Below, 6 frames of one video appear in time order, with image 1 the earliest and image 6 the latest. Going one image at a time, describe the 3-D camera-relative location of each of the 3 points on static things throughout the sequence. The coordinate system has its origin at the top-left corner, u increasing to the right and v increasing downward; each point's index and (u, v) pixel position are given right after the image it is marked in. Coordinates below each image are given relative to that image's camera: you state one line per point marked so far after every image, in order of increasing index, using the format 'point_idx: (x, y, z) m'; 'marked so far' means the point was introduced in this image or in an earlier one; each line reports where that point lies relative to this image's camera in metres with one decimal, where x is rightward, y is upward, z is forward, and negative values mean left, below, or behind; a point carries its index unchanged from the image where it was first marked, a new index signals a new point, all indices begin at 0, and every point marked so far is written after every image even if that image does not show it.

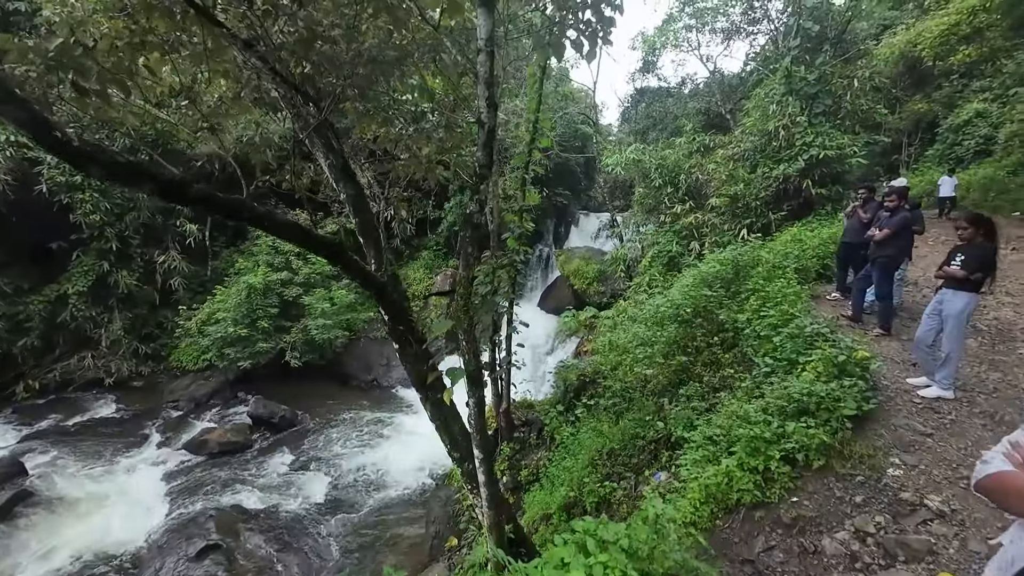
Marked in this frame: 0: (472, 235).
0: (-0.3, +0.3, +3.0) m
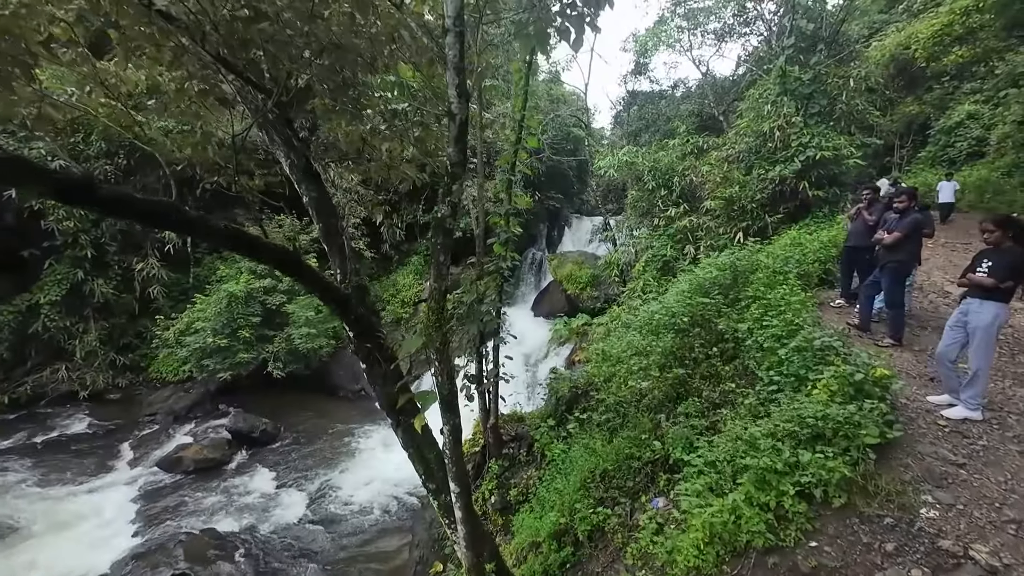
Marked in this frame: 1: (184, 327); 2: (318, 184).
0: (-0.4, +0.3, +2.7) m
1: (-7.0, -0.8, +10.6) m
2: (-1.3, +0.7, +3.2) m
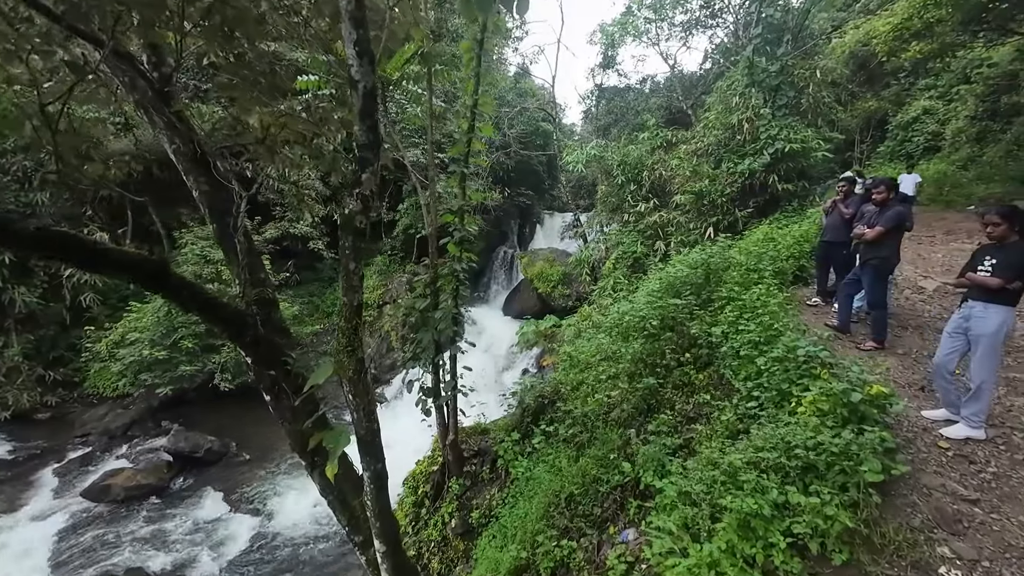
0: (-0.7, +0.2, +2.2) m
1: (-7.7, -1.0, +9.7) m
2: (-1.6, +0.6, +2.6) m
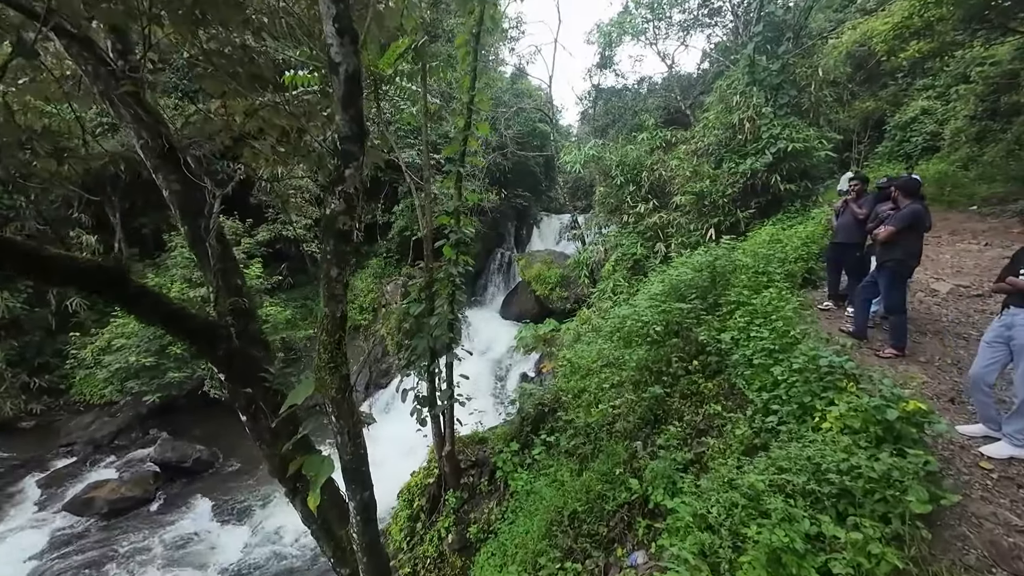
0: (-0.7, +0.2, +2.0) m
1: (-7.8, -1.1, +9.5) m
2: (-1.6, +0.6, +2.4) m
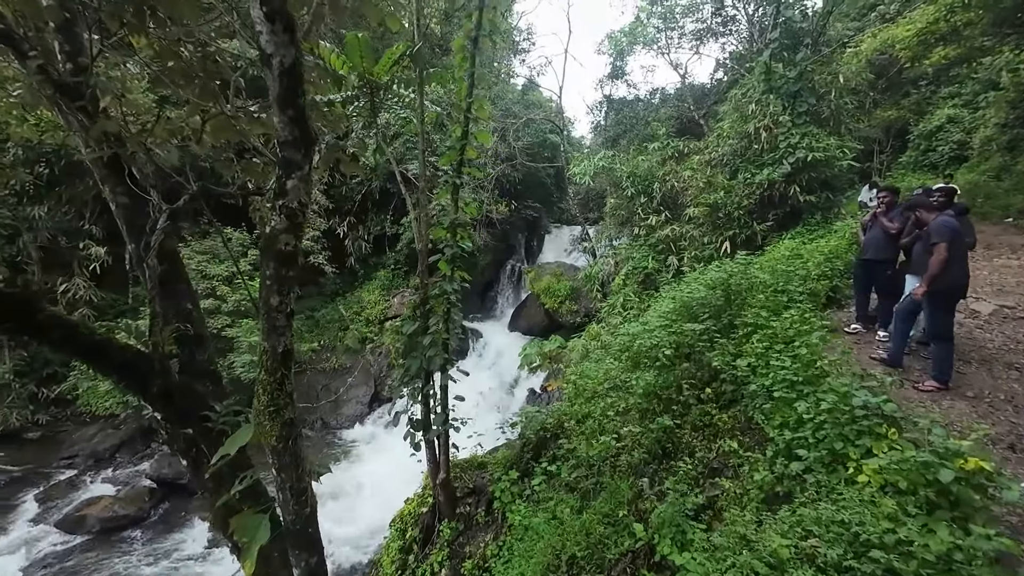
0: (-0.8, 0.0, +1.7) m
1: (-7.6, -1.3, +9.4) m
2: (-1.7, +0.4, +2.1) m
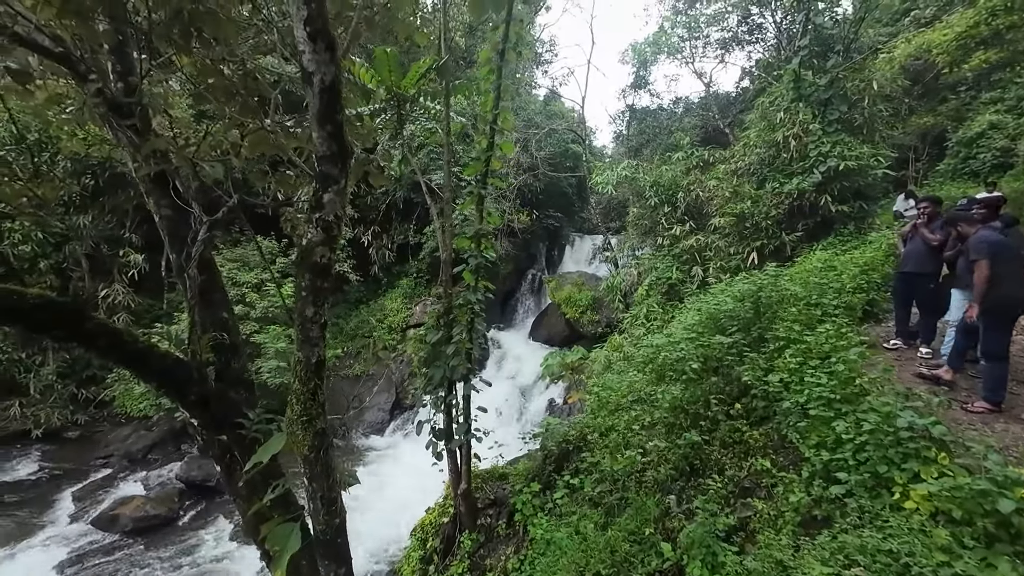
0: (-0.7, 0.0, +1.7) m
1: (-7.2, -1.4, +9.6) m
2: (-1.5, +0.4, +2.2) m
